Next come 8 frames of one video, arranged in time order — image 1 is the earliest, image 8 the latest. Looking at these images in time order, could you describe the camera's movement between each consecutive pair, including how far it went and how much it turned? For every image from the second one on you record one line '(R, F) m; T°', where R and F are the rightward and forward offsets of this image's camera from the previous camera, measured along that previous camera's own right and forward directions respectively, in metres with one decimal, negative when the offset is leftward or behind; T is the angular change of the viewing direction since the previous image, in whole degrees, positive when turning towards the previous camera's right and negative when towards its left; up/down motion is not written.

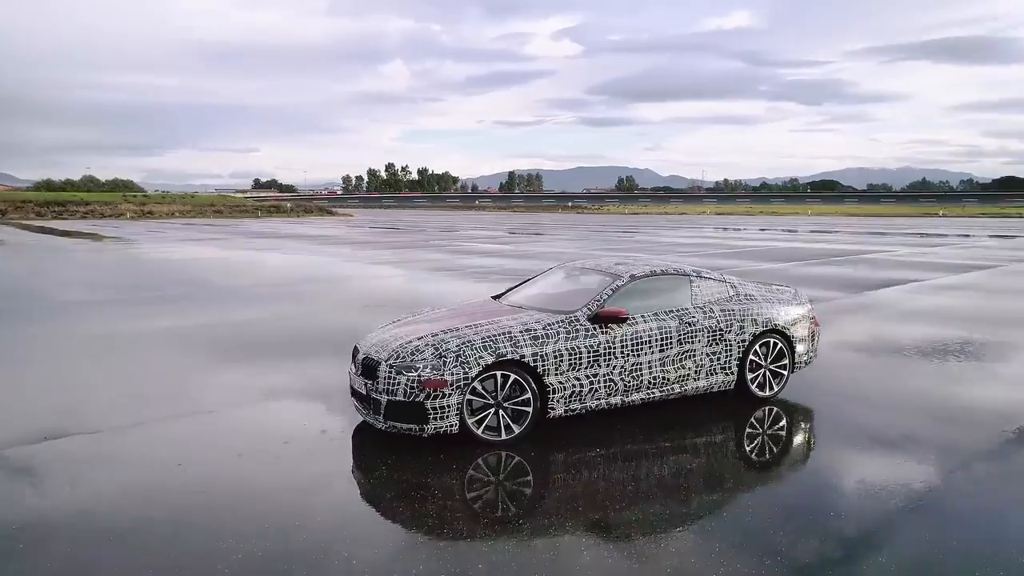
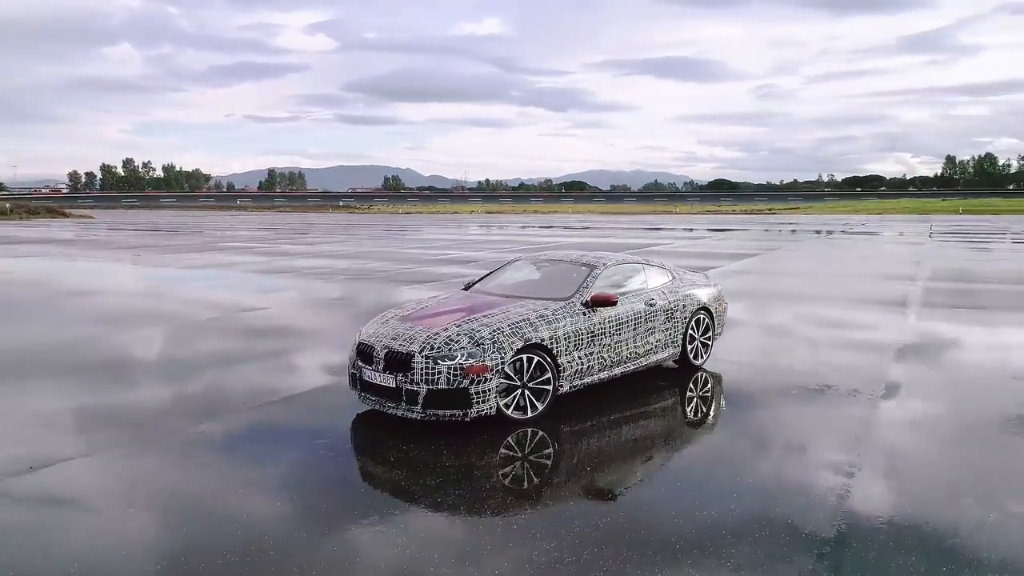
(-1.3, -0.1) m; +18°
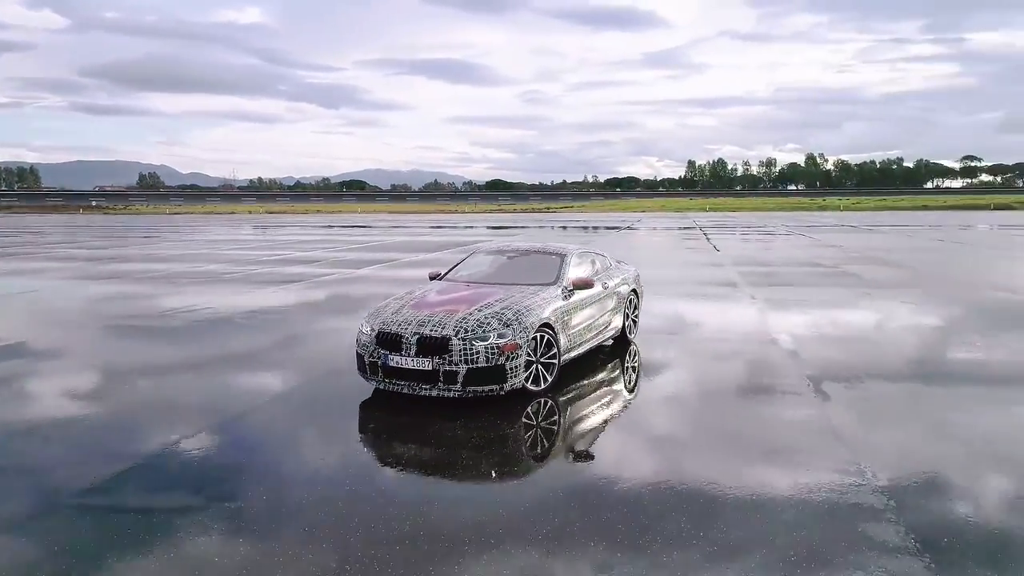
(-1.4, -0.2) m; +17°
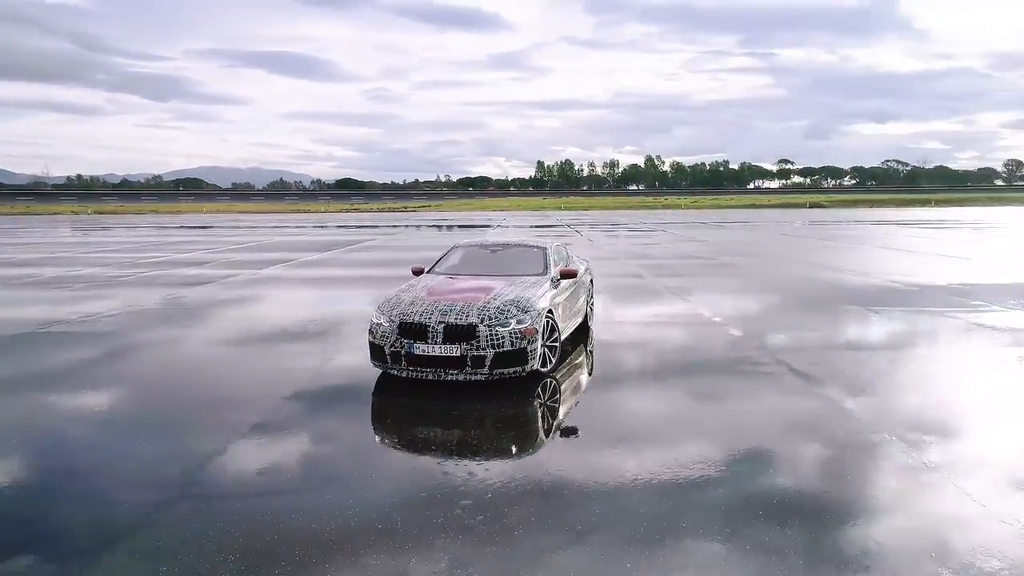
(-1.0, -0.3) m; +12°
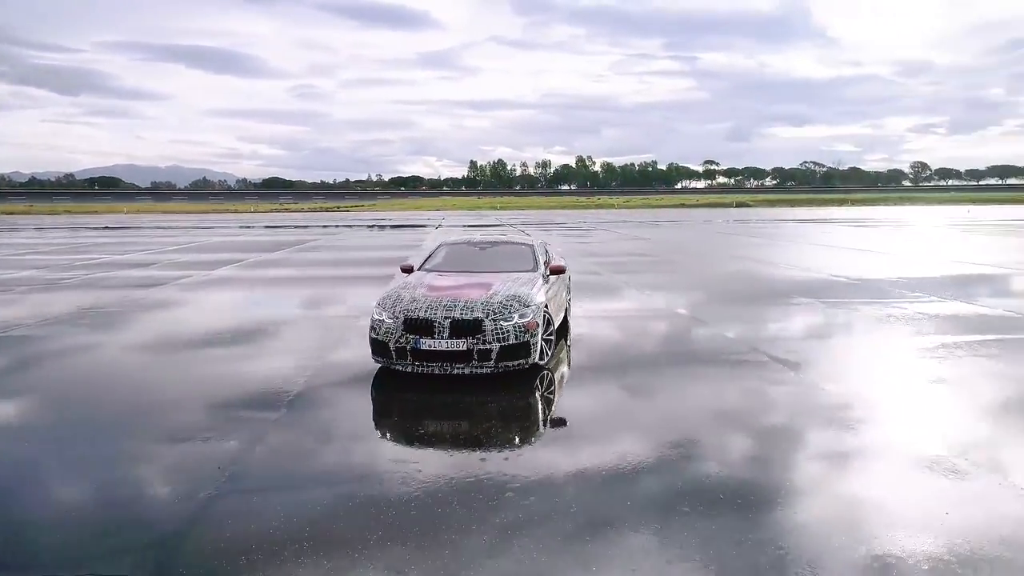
(-0.4, -0.1) m; +5°
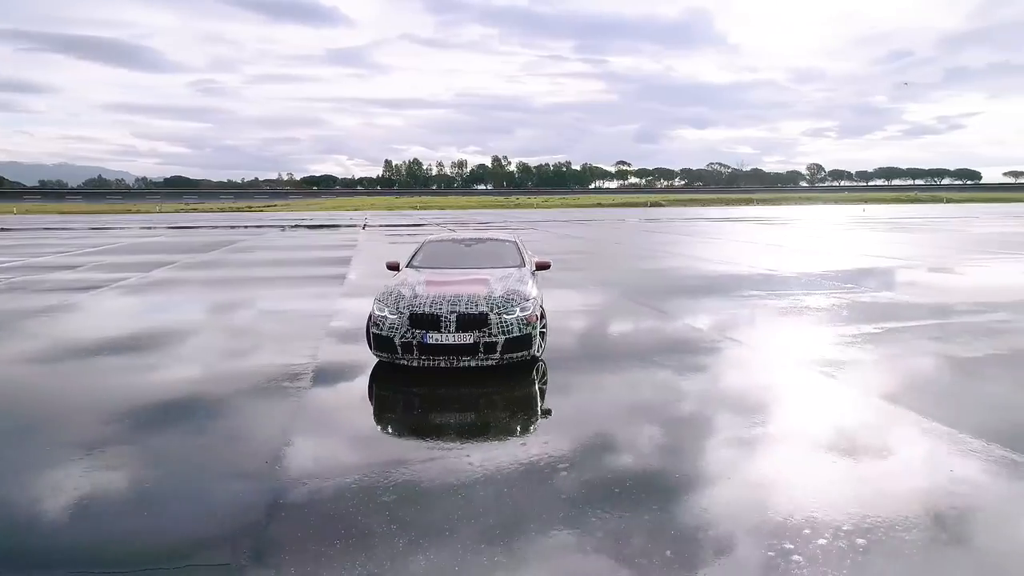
(-0.6, -0.1) m; +7°
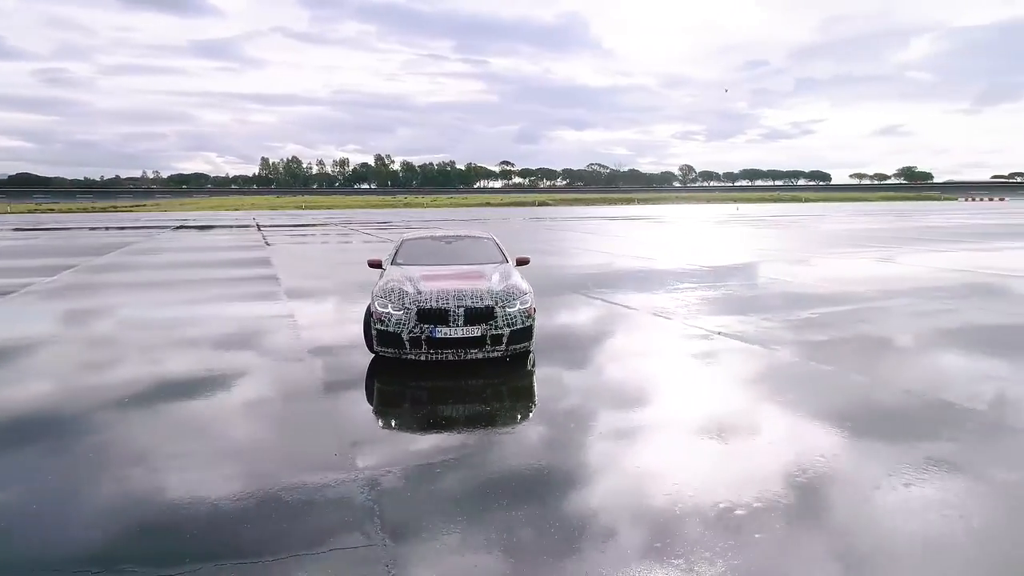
(-0.8, -0.1) m; +9°
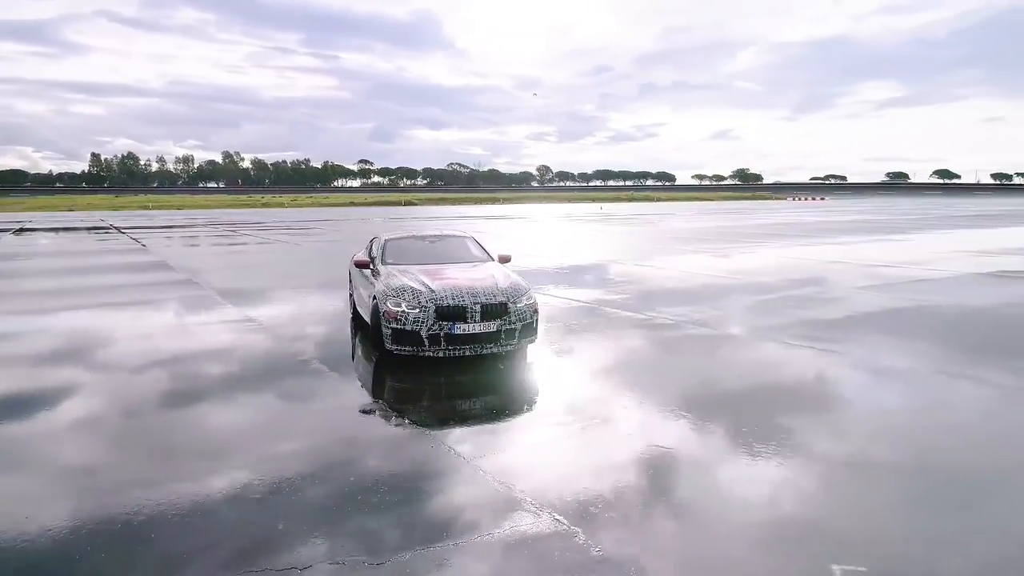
(-1.0, -0.1) m; +11°
